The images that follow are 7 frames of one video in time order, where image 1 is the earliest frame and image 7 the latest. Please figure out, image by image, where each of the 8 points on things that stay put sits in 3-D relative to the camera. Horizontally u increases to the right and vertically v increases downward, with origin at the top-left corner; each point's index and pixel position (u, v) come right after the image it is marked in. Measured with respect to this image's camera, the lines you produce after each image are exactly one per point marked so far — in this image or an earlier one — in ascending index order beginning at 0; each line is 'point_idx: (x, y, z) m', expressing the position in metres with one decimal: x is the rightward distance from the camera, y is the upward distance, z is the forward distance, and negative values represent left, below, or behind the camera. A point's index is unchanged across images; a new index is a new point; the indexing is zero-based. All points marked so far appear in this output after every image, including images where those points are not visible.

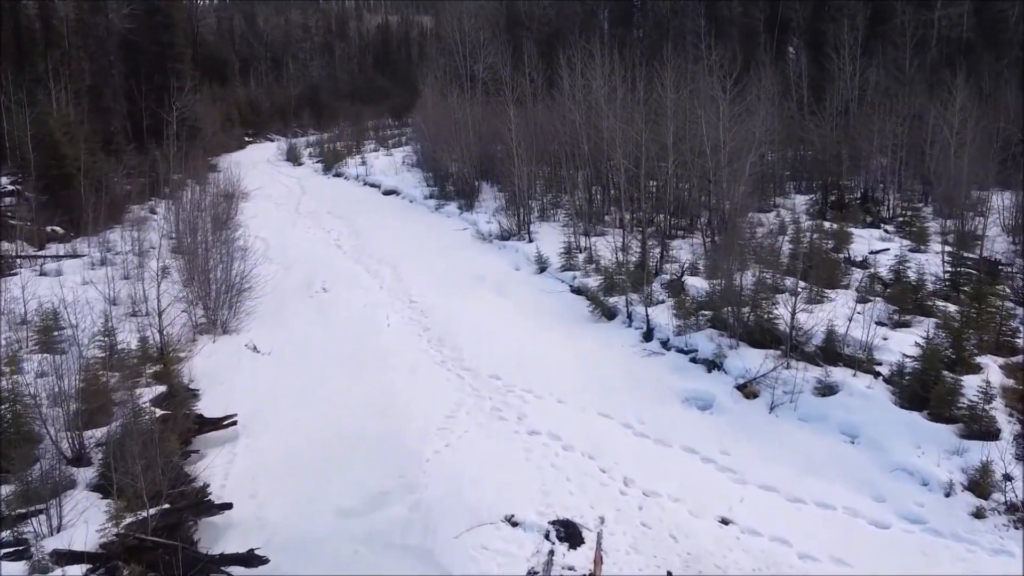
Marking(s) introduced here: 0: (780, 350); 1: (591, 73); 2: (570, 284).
0: (+2.4, -0.6, +9.5) m
1: (+1.5, +3.9, +19.3) m
2: (+0.7, 0.0, +13.1) m
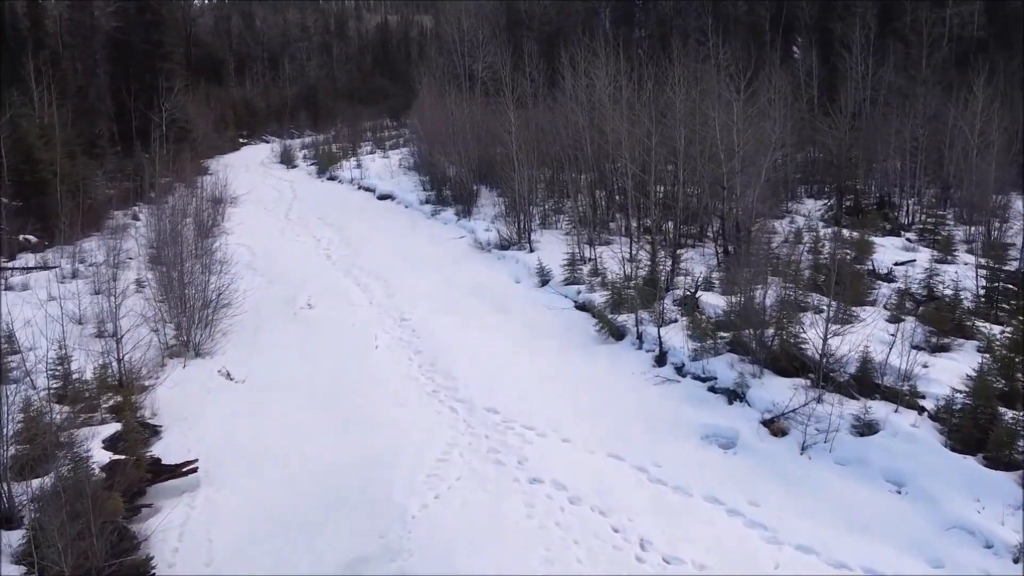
0: (+2.4, -0.7, +8.5) m
1: (+1.5, +3.7, +18.3) m
2: (+0.7, -0.1, +12.1) m
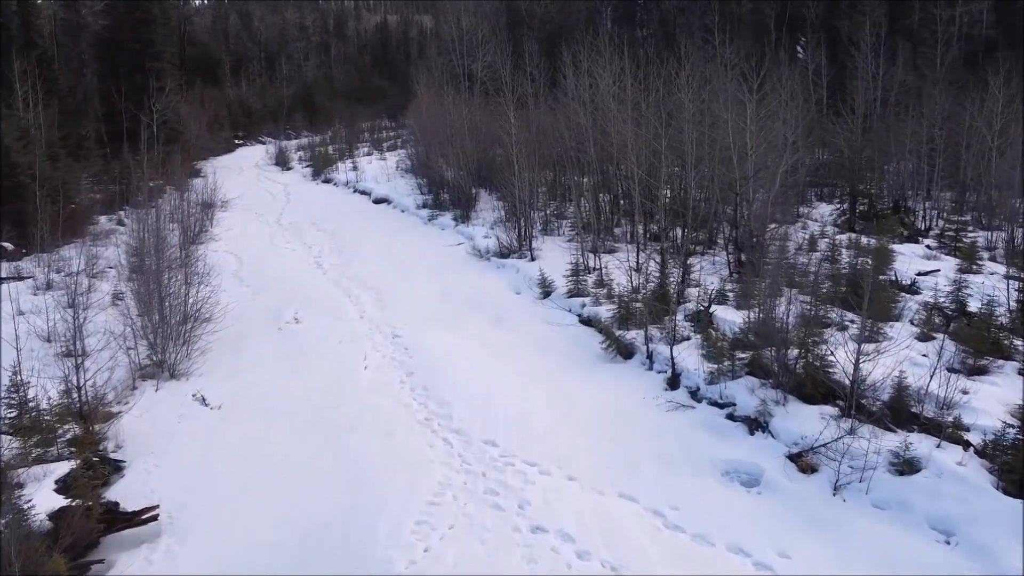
0: (+2.4, -0.9, +7.7) m
1: (+1.5, +3.5, +17.6) m
2: (+0.7, -0.3, +11.4) m
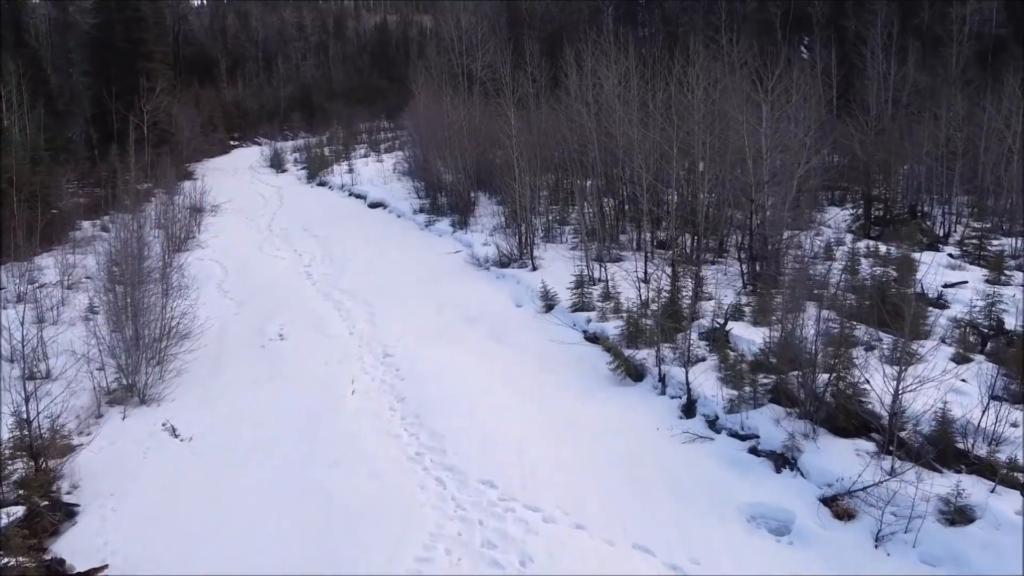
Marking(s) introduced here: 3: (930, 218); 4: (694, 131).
0: (+2.4, -1.0, +7.0) m
1: (+1.5, +3.4, +16.8) m
2: (+0.7, -0.4, +10.6) m
3: (+7.5, +1.3, +19.1) m
4: (+2.6, +2.2, +14.9) m
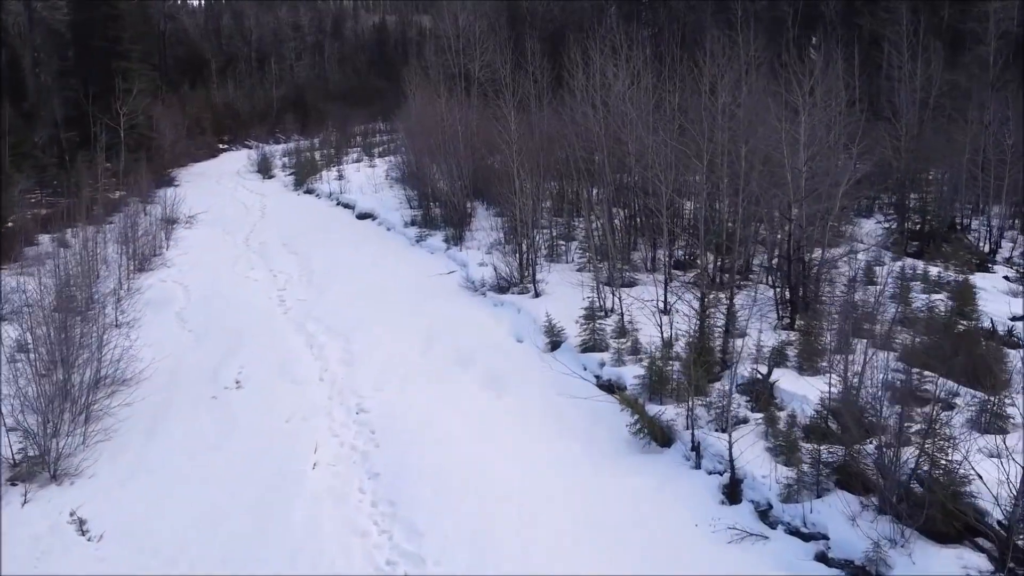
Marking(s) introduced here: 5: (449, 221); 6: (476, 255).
0: (+2.4, -1.3, +5.3) m
1: (+1.5, +3.1, +15.1) m
2: (+0.7, -0.7, +9.0) m
3: (+7.5, +0.9, +17.4) m
4: (+2.5, +1.9, +13.2) m
5: (-1.0, +1.1, +17.4) m
6: (-0.5, +0.4, +14.5) m
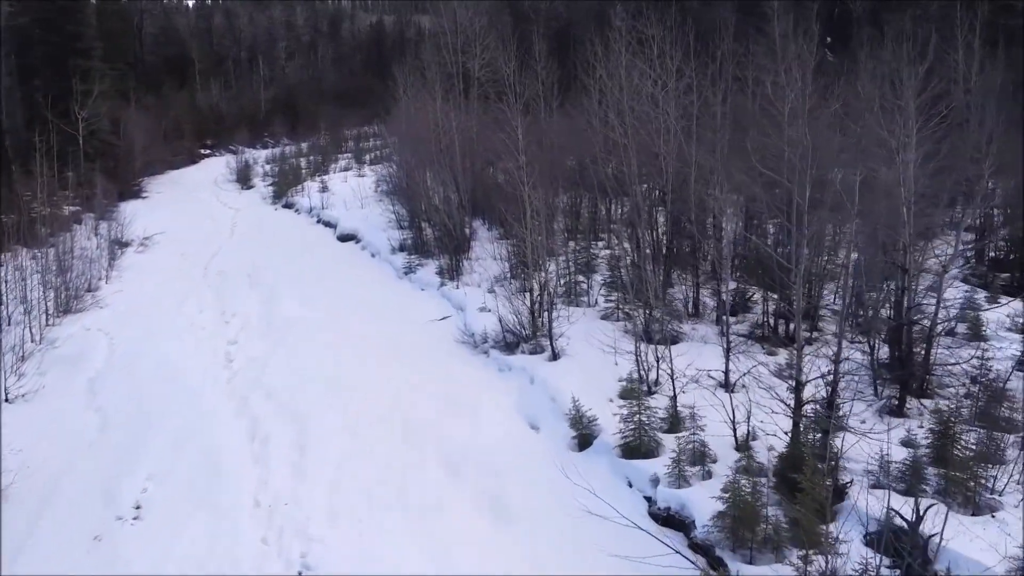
0: (+2.4, -1.8, +2.6) m
1: (+1.5, +2.6, +12.5) m
2: (+0.8, -1.2, +6.3) m
3: (+7.5, +0.4, +14.8) m
4: (+2.6, +1.3, +10.6) m
5: (-0.9, +0.6, +14.7) m
6: (-0.4, -0.1, +11.8) m
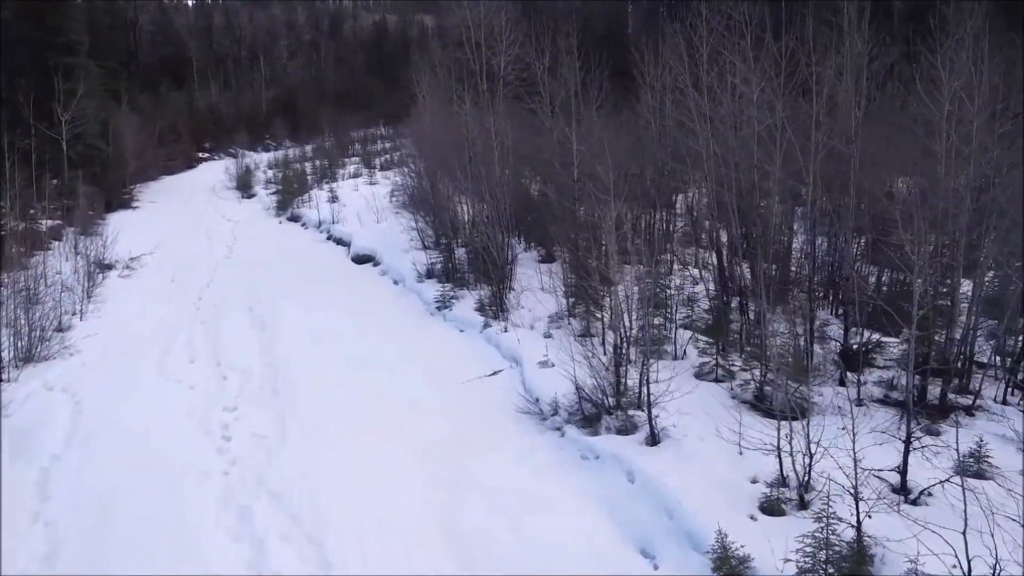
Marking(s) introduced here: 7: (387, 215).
0: (+3.0, -2.2, +0.4) m
1: (+2.1, +2.2, +10.3) m
2: (+1.3, -1.6, +4.1) m
3: (+8.1, 0.0, +12.6) m
4: (+3.2, +1.0, +8.4) m
5: (-0.4, +0.2, +12.5) m
6: (+0.2, -0.5, +9.6) m
7: (-2.1, +1.2, +17.8) m
